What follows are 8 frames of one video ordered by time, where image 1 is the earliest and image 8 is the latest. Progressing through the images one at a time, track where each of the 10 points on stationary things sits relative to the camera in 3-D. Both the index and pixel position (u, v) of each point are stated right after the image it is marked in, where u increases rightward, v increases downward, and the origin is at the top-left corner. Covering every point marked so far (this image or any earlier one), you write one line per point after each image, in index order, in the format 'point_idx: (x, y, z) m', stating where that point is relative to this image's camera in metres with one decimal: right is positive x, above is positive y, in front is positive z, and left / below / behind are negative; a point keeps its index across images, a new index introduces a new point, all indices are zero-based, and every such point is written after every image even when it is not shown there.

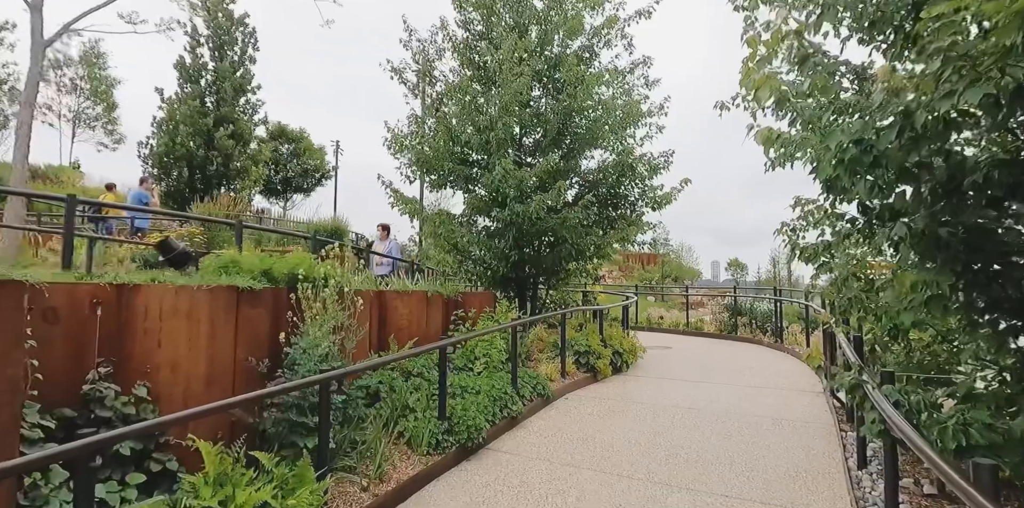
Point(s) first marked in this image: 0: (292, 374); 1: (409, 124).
0: (-1.3, -0.7, +3.0) m
1: (-1.6, +2.1, +8.1) m
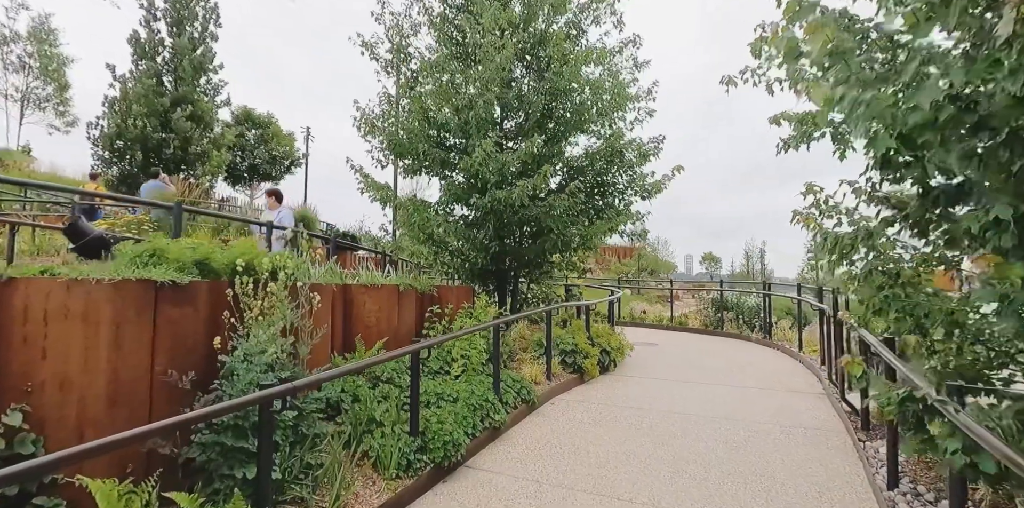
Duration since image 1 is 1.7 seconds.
0: (-1.4, -0.6, +2.5) m
1: (-1.9, +2.2, +7.5) m
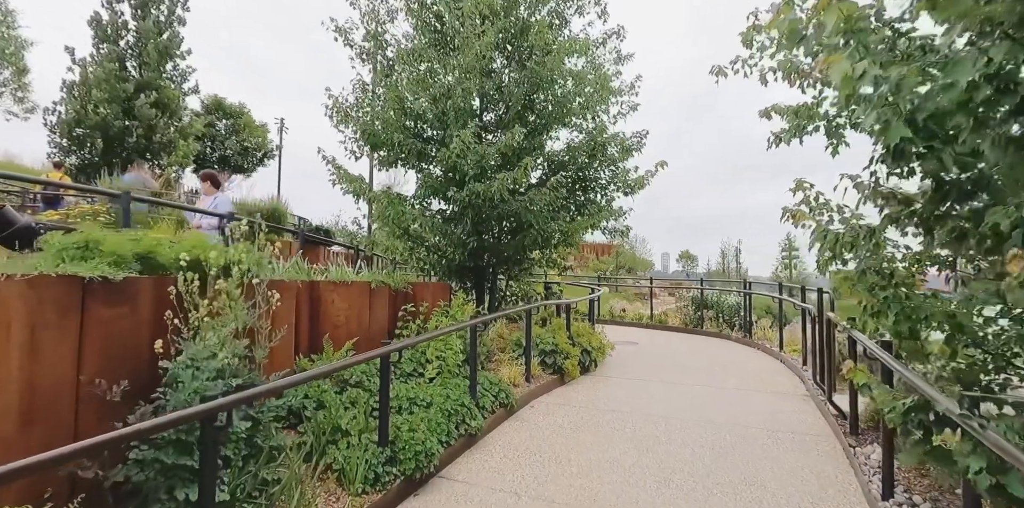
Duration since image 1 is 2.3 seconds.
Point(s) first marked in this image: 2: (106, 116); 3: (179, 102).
0: (-1.5, -0.6, +2.2) m
1: (-2.2, +2.3, +7.2) m
2: (-10.9, +3.7, +13.8) m
3: (-9.9, +4.5, +15.2) m
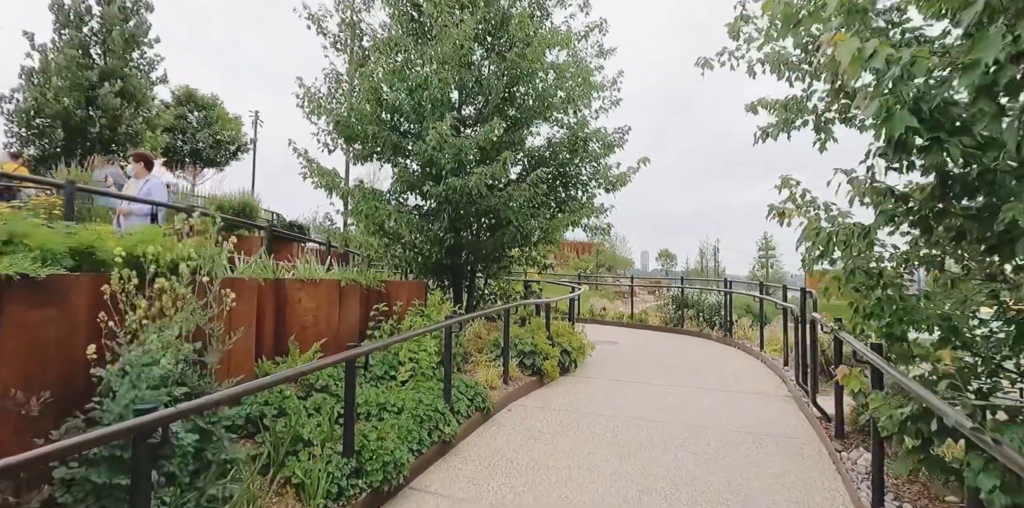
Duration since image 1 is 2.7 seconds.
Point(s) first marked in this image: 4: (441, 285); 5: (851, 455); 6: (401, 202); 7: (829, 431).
0: (-1.6, -0.6, +2.0) m
1: (-2.5, +2.3, +6.9) m
2: (-11.4, +3.8, +13.2) m
3: (-10.4, +4.6, +14.6) m
4: (-0.9, -0.4, +6.7) m
5: (+2.1, -1.3, +3.2) m
6: (-1.4, +0.6, +6.4) m
7: (+2.2, -1.2, +3.6) m
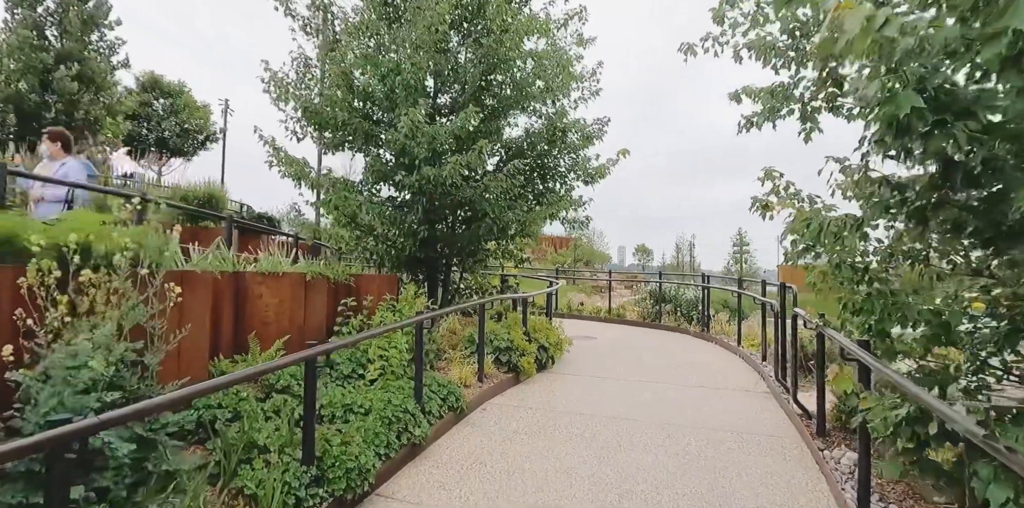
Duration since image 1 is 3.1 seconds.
0: (-1.7, -0.5, +1.7) m
1: (-2.8, +2.4, +6.6) m
2: (-12.0, +4.0, +12.5) m
3: (-11.0, +4.8, +14.0) m
4: (-1.2, -0.3, +6.5) m
5: (+2.0, -1.2, +3.1) m
6: (-1.7, +0.7, +6.2) m
7: (+2.0, -1.2, +3.5) m
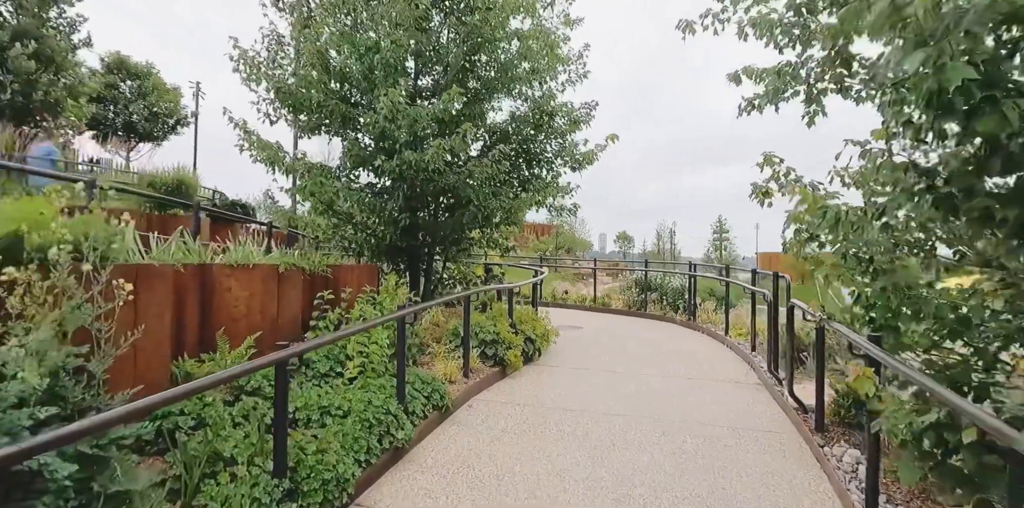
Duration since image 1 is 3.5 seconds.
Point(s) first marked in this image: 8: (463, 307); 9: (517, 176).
0: (-1.7, -0.5, +1.5) m
1: (-2.9, +2.5, +6.2) m
2: (-12.4, +4.3, +11.7) m
3: (-11.5, +5.1, +13.2) m
4: (-1.4, -0.2, +6.3) m
5: (+1.9, -1.2, +3.0) m
6: (-1.8, +0.9, +5.9) m
7: (+2.0, -1.1, +3.4) m
8: (-0.4, -0.5, +4.5) m
9: (+0.1, +0.9, +6.2) m
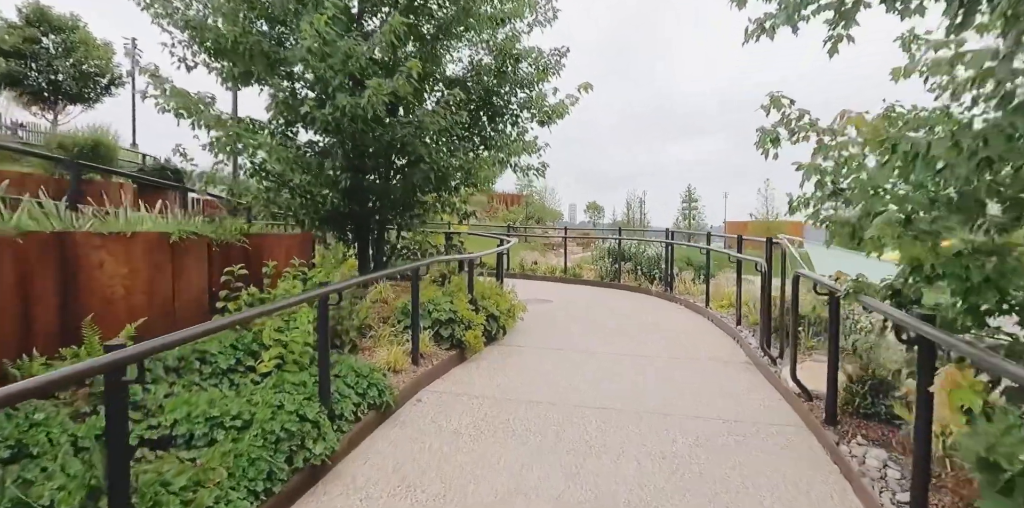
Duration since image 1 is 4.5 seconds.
0: (-1.8, -0.5, +0.8) m
1: (-3.4, +2.9, +5.2) m
2: (-13.1, +4.8, +10.1) m
3: (-12.3, +5.7, +11.6) m
4: (-1.8, +0.2, +5.5) m
5: (+1.7, -1.0, +2.5) m
6: (-2.2, +1.2, +5.0) m
7: (+1.7, -0.9, +2.9) m
8: (-0.7, -0.2, +3.9) m
9: (-0.4, +1.3, +5.4) m
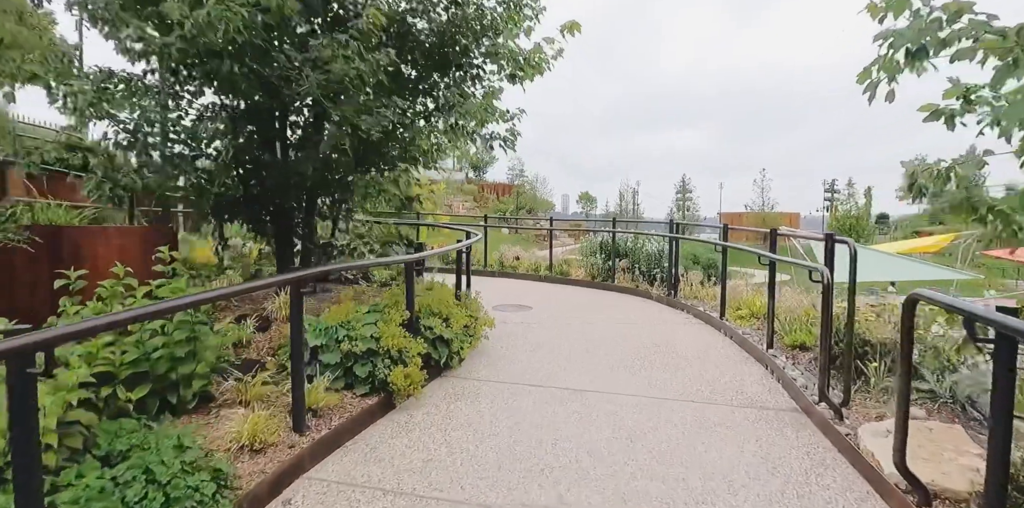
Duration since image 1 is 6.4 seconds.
0: (-2.1, -0.5, -0.5) m
1: (-3.7, +2.9, +3.8) m
2: (-13.5, +4.9, +8.5) m
3: (-12.7, +5.9, +10.0) m
4: (-2.1, +0.2, +4.2) m
5: (+1.4, -1.0, +1.3) m
6: (-2.5, +1.2, +3.7) m
7: (+1.4, -0.9, +1.6) m
8: (-1.0, -0.2, +2.6) m
9: (-0.7, +1.3, +4.1) m
